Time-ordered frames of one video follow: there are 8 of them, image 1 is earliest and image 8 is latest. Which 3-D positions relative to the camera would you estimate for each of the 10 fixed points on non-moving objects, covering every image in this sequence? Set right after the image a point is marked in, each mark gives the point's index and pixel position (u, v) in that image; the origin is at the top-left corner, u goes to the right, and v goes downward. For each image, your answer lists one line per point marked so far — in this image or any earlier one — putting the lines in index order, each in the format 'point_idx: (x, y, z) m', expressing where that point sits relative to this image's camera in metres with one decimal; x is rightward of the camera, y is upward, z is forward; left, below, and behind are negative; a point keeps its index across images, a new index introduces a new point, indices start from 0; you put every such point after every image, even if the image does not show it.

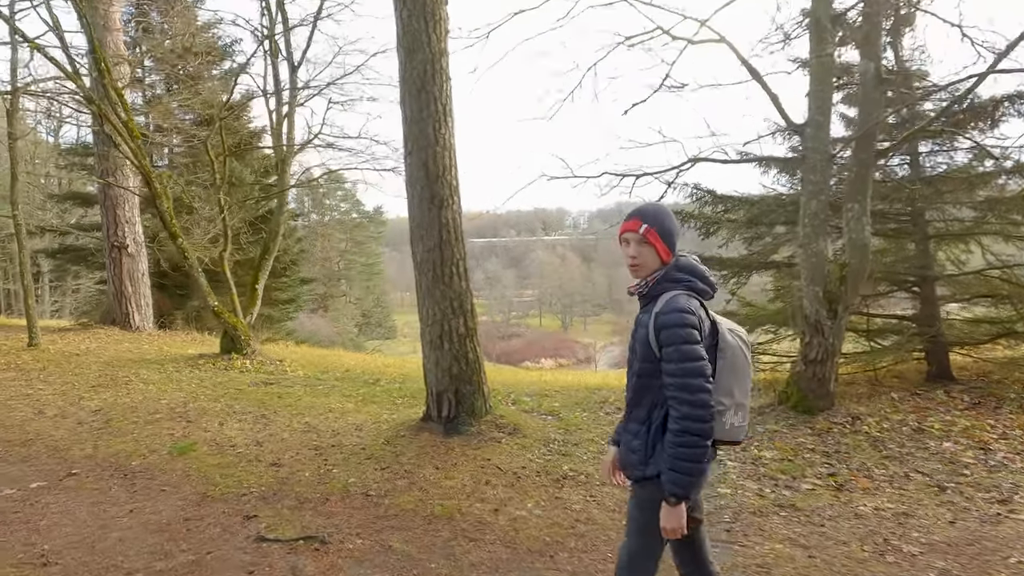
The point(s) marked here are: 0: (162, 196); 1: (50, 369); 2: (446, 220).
0: (-5.2, +1.4, +8.7) m
1: (-6.3, -1.1, +8.0) m
2: (-0.6, +0.6, +5.0) m
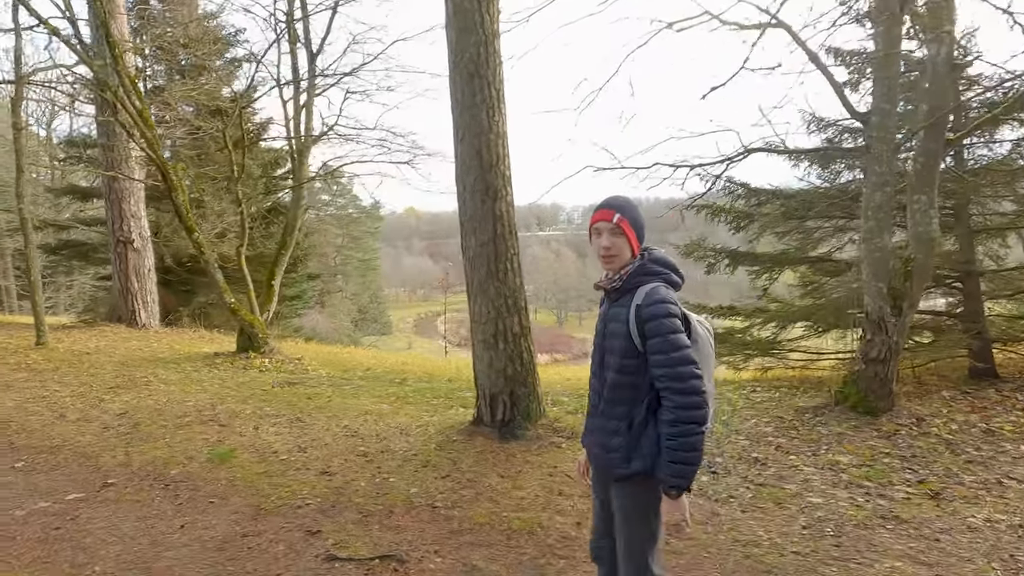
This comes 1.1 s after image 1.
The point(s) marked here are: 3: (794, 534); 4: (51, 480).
0: (-4.7, +1.4, +8.4) m
1: (-5.9, -1.1, +7.6) m
2: (-0.1, +0.6, +4.7) m
3: (+1.6, -1.4, +3.2) m
4: (-3.3, -1.4, +4.2) m
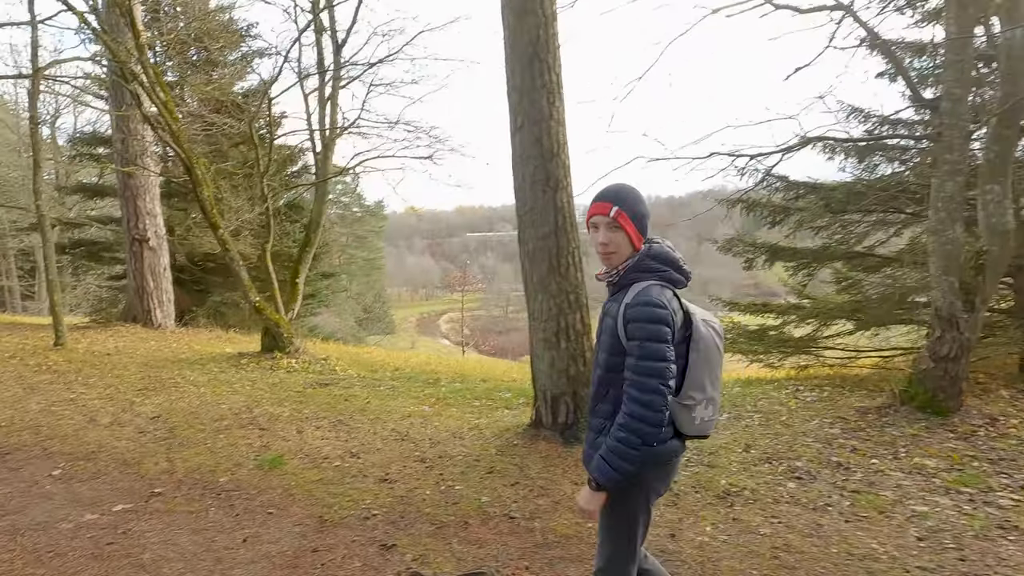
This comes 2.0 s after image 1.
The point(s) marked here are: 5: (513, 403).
0: (-4.3, +1.4, +8.1) m
1: (-5.4, -1.1, +7.4) m
2: (+0.4, +0.7, +4.5) m
3: (+2.1, -1.3, +3.0) m
4: (-2.8, -1.4, +3.9) m
5: (0.0, -1.2, +6.2) m
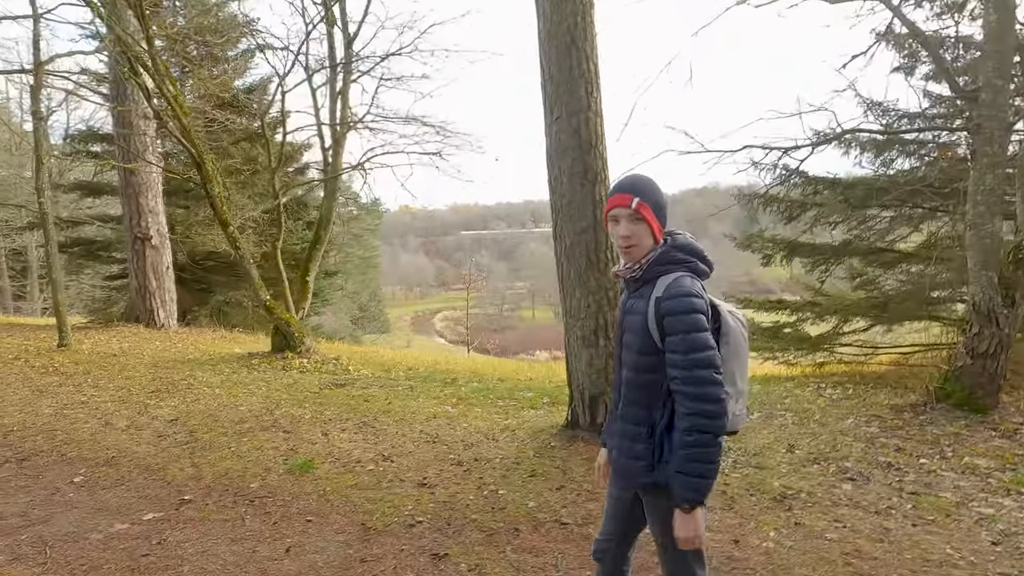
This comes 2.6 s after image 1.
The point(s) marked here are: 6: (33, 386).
0: (-4.0, +1.5, +7.9) m
1: (-5.1, -1.0, +7.2) m
2: (+0.7, +0.7, +4.4) m
3: (+2.4, -1.3, +2.9) m
4: (-2.5, -1.4, +3.8) m
5: (+0.3, -1.2, +6.1) m
6: (-5.4, -1.1, +6.5) m
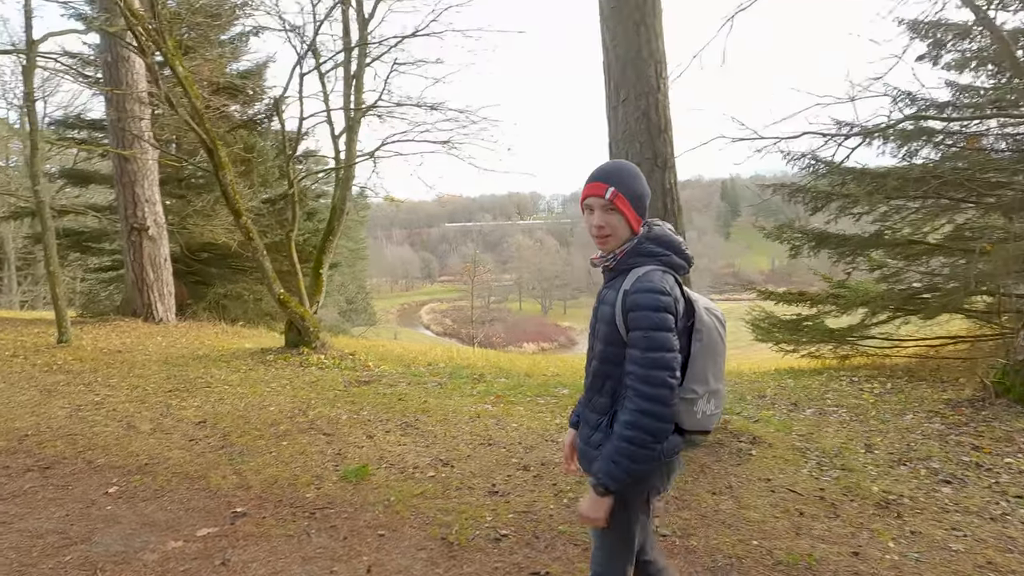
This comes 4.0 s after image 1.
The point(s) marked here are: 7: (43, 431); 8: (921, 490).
0: (-3.7, +1.6, +7.5) m
1: (-4.8, -1.0, +6.8) m
2: (+1.1, +0.7, +4.1) m
3: (+2.9, -1.3, +2.7) m
4: (-2.1, -1.3, +3.4) m
5: (+0.7, -1.1, +5.8) m
6: (-5.0, -1.0, +6.1) m
7: (-3.9, -1.2, +4.8) m
8: (+2.4, -1.2, +3.4) m
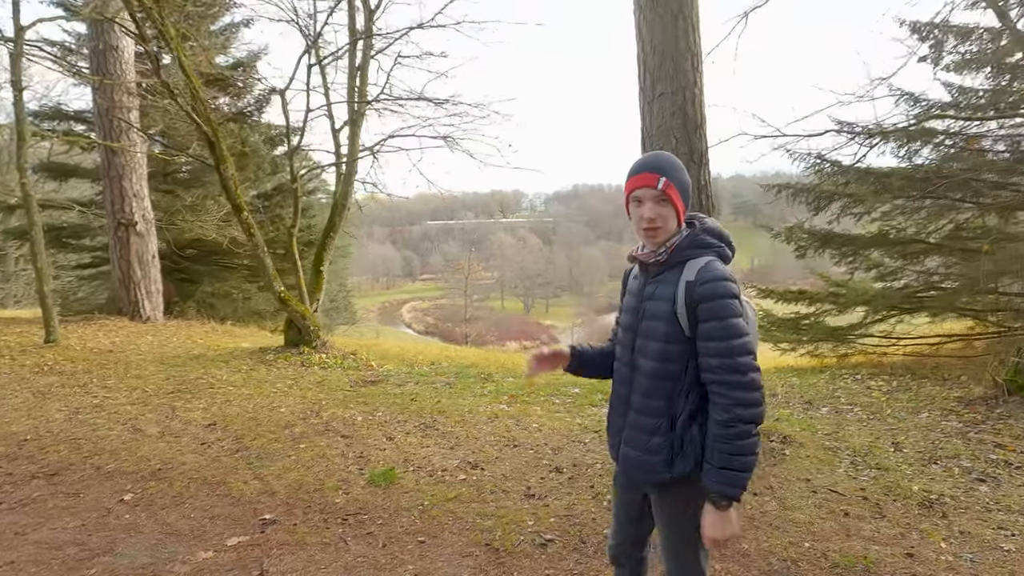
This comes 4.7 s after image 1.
0: (-3.6, +1.6, +7.3) m
1: (-4.6, -0.9, +6.5) m
2: (+1.3, +0.7, +4.0) m
3: (+3.1, -1.3, +2.7) m
4: (-1.8, -1.3, +3.3) m
5: (+0.8, -1.1, +5.7) m
6: (-4.8, -1.0, +5.9) m
7: (-3.7, -1.2, +4.6) m
8: (+2.6, -1.2, +3.4) m
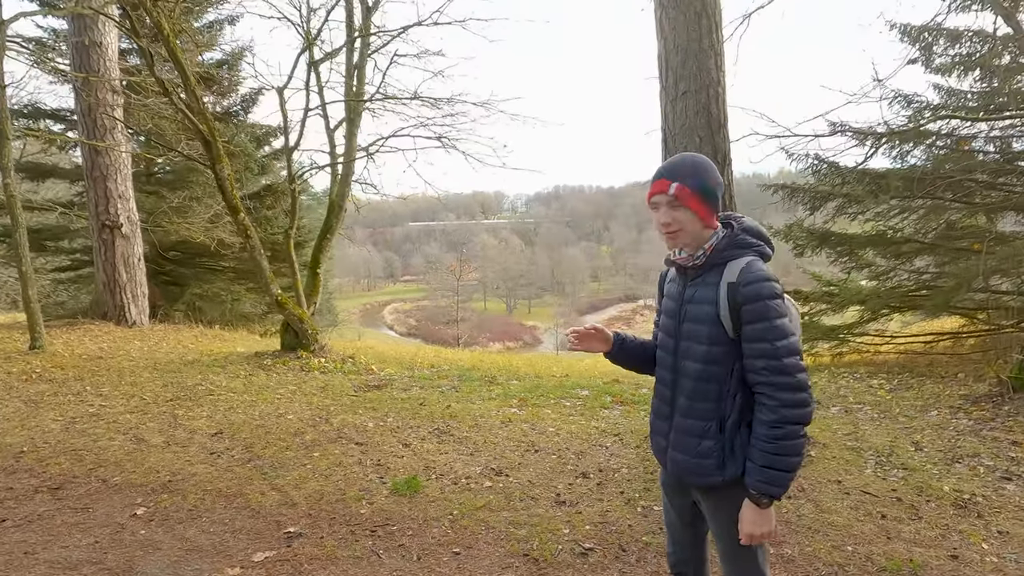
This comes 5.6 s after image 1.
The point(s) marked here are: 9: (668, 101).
0: (-3.6, +1.5, +7.1) m
1: (-4.6, -1.0, +6.3) m
2: (+1.5, +0.7, +4.0) m
3: (+3.3, -1.3, +2.7) m
4: (-1.6, -1.3, +3.1) m
5: (+0.9, -1.1, +5.7) m
6: (-4.7, -1.1, +5.6) m
7: (-3.5, -1.2, +4.4) m
8: (+2.8, -1.2, +3.4) m
9: (+1.1, +1.3, +4.0) m
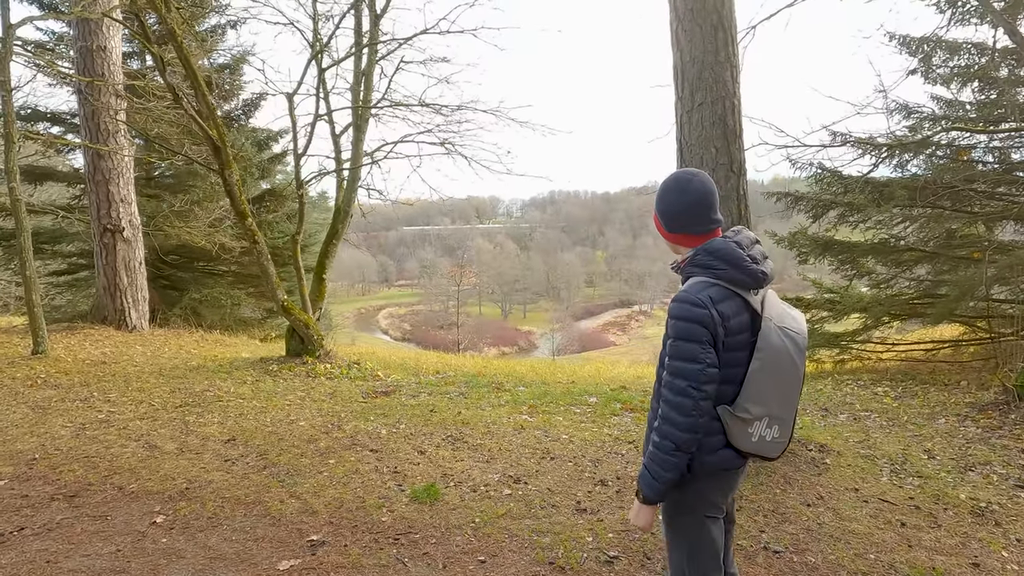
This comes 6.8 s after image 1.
0: (-3.5, +1.5, +7.1) m
1: (-4.5, -1.0, +6.3) m
2: (+1.6, +0.7, +4.0) m
3: (+3.4, -1.3, +2.8) m
4: (-1.5, -1.4, +3.1) m
5: (+1.0, -1.2, +5.7) m
6: (-4.6, -1.1, +5.6) m
7: (-3.4, -1.2, +4.3) m
8: (+2.9, -1.2, +3.5) m
9: (+1.2, +1.2, +4.1) m
